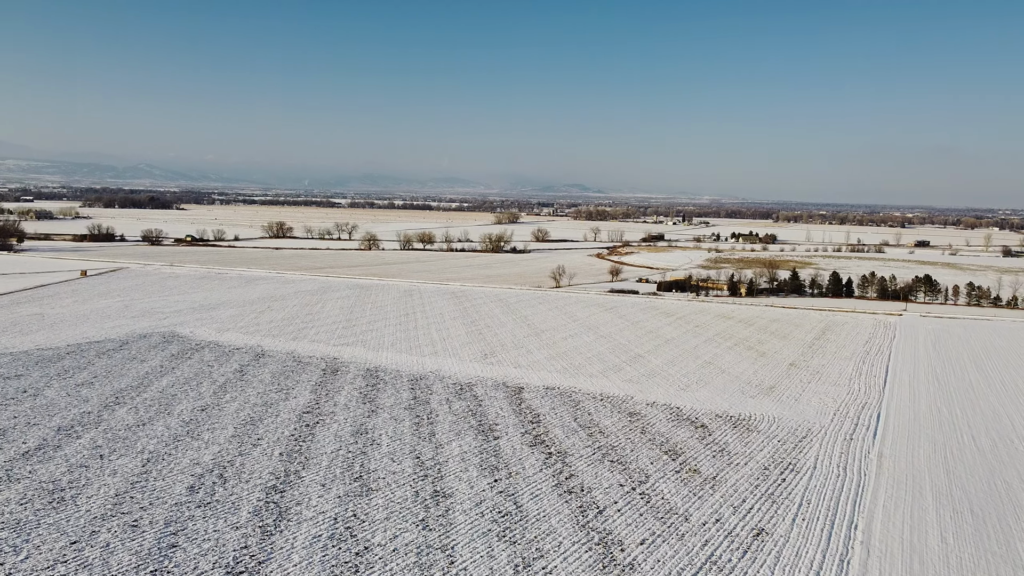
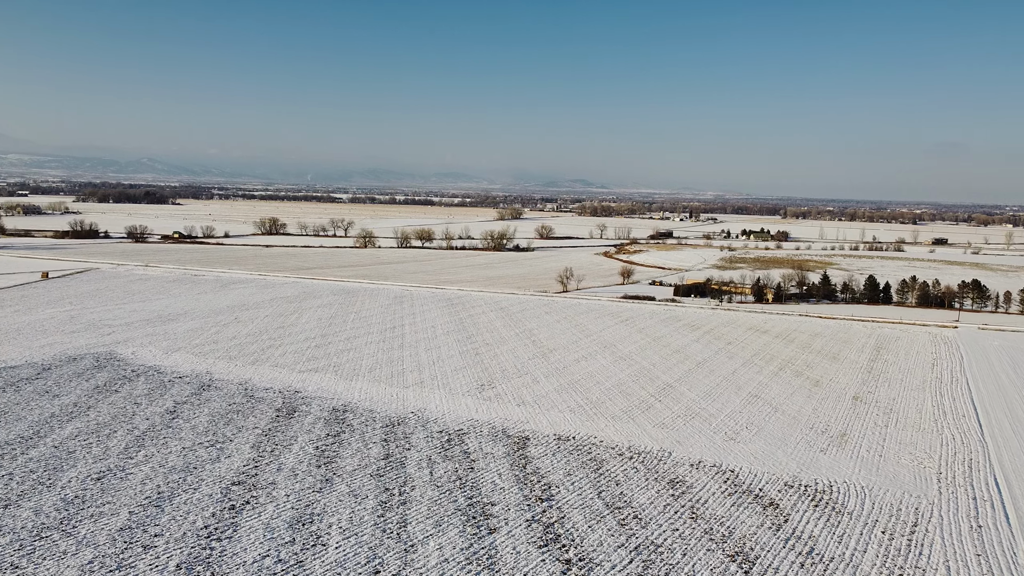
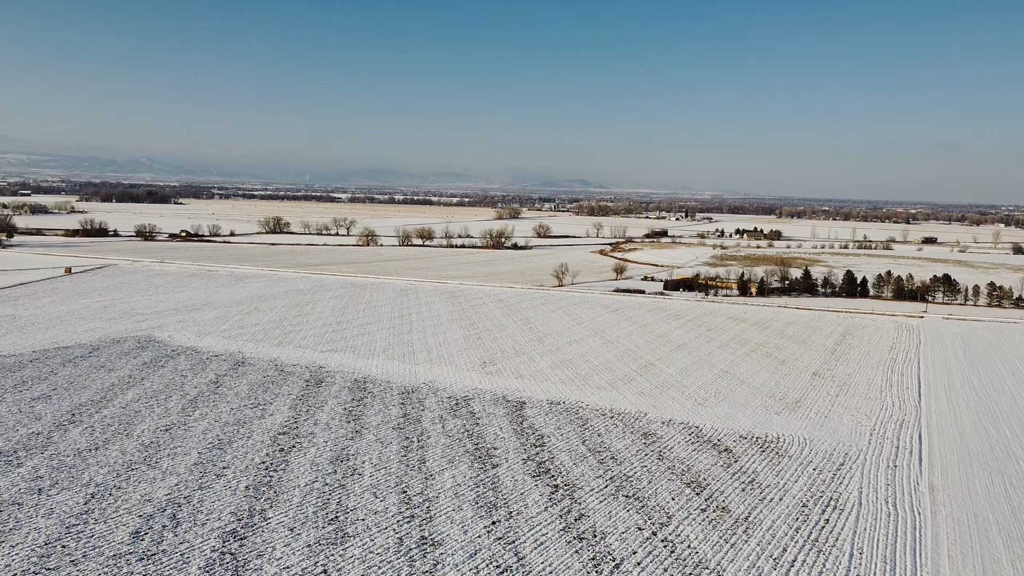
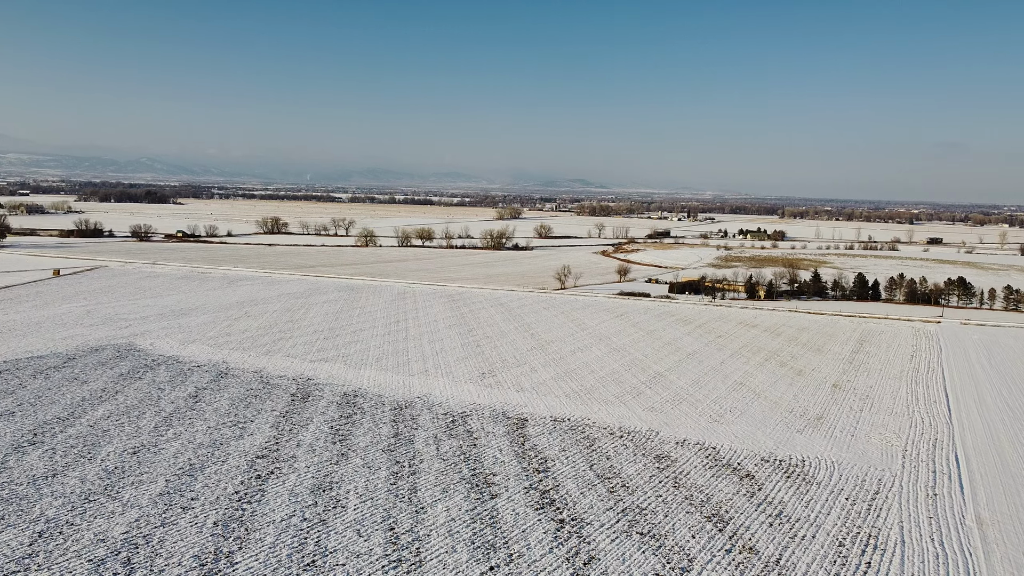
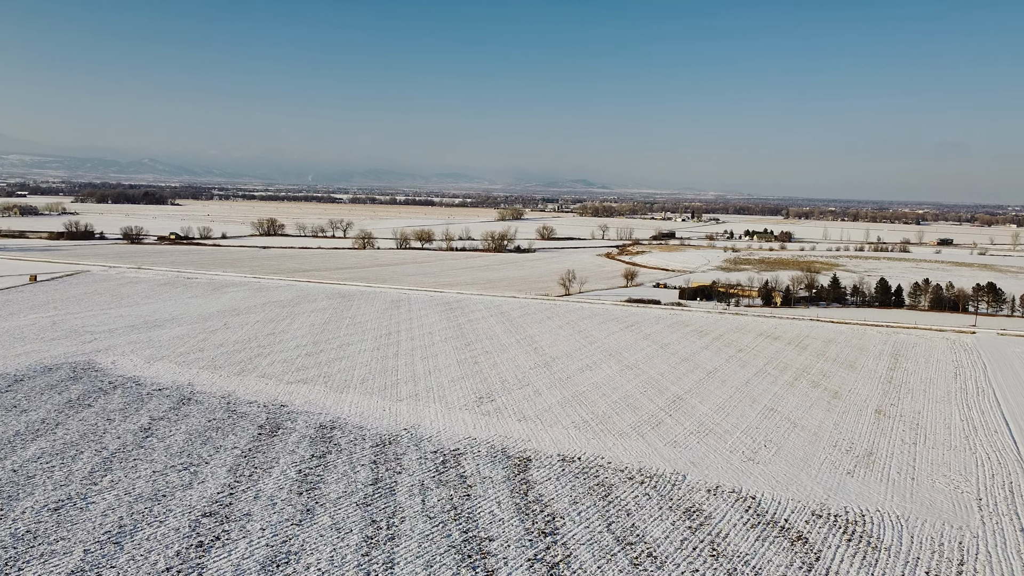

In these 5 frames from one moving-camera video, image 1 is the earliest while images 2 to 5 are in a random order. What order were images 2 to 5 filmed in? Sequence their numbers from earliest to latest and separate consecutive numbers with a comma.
3, 4, 2, 5
